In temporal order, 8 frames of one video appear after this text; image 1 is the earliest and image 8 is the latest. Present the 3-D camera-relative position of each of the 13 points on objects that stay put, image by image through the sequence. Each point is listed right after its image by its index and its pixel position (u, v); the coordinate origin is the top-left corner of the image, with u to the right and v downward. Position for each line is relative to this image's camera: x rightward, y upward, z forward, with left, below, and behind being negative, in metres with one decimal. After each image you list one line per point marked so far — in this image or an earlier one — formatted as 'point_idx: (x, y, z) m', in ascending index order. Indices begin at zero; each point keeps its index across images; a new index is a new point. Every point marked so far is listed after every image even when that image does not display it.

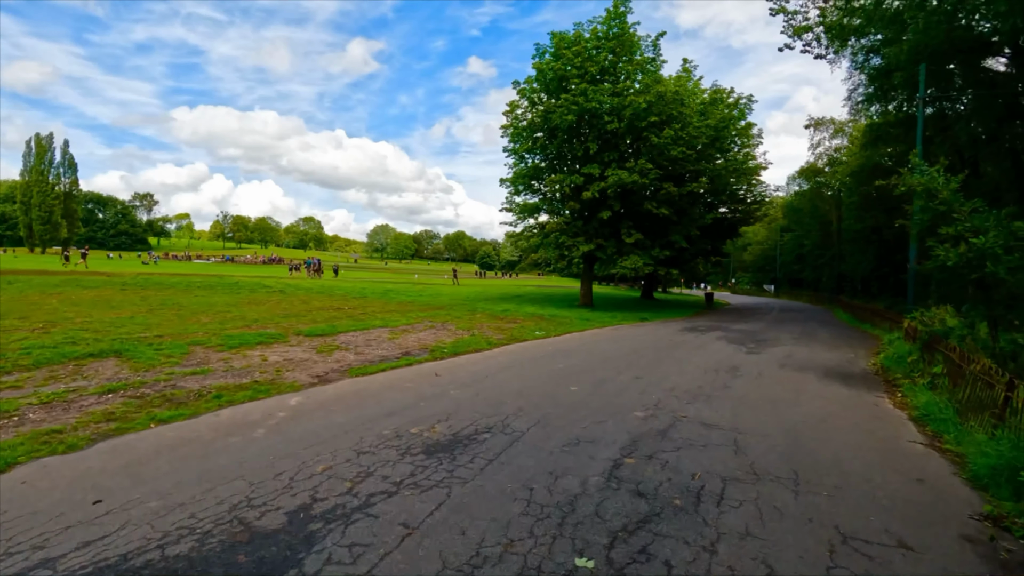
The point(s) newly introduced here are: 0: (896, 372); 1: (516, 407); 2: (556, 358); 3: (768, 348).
0: (+7.1, -1.6, +9.9) m
1: (0.0, -1.5, +6.7) m
2: (+0.9, -1.4, +10.9) m
3: (+6.4, -1.5, +13.3) m
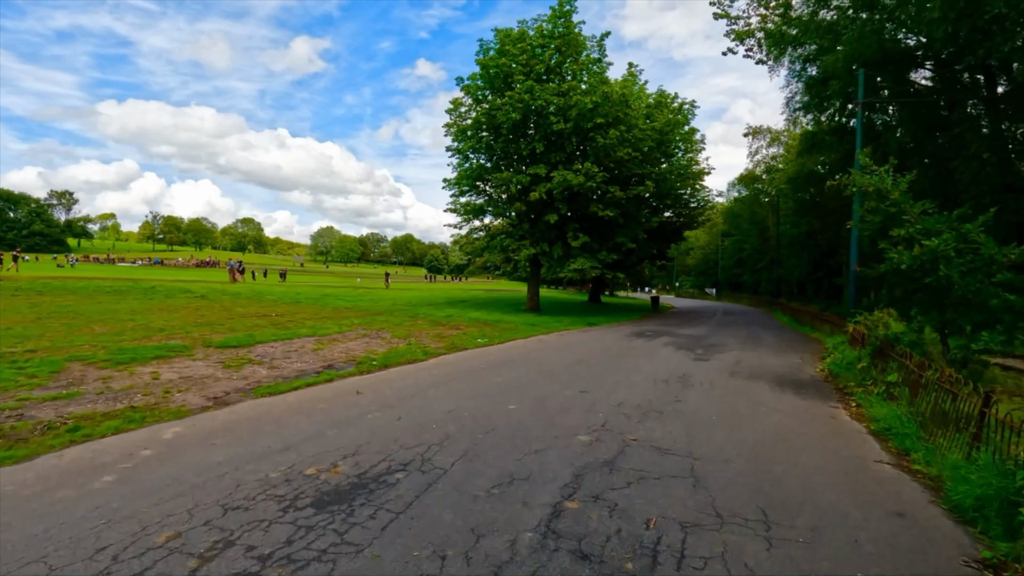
0: (+6.0, -1.6, +9.6) m
1: (-0.7, -1.5, +5.7) m
2: (-0.3, -1.5, +10.0) m
3: (+4.9, -1.6, +12.9) m
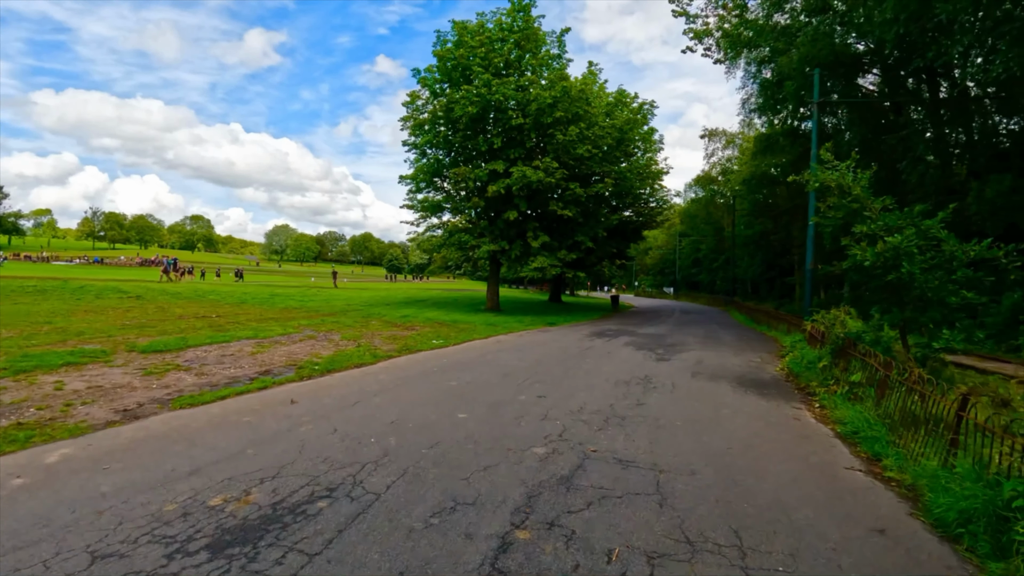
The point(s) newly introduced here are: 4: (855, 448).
0: (+5.2, -1.6, +9.4) m
1: (-1.2, -1.5, +5.1) m
2: (-1.1, -1.5, +9.3) m
3: (+3.9, -1.6, +12.6) m
4: (+3.8, -1.8, +5.9) m
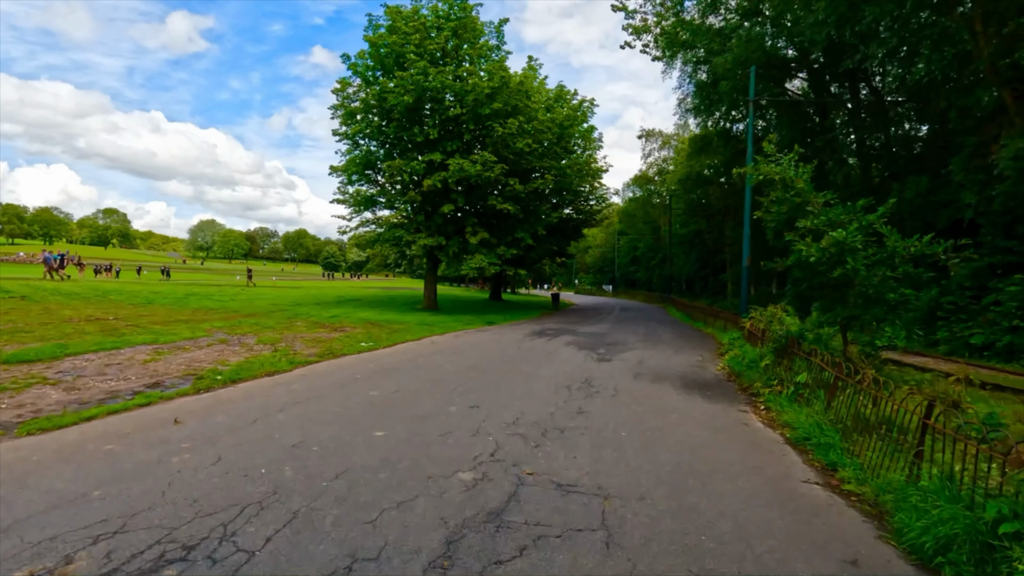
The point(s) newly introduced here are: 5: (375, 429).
0: (+4.1, -1.5, +9.2) m
1: (-1.9, -1.5, +4.1) m
2: (-2.2, -1.4, +8.4) m
3: (+2.4, -1.5, +12.2) m
4: (+3.0, -1.7, +5.5) m
5: (-1.5, -1.5, +5.7) m
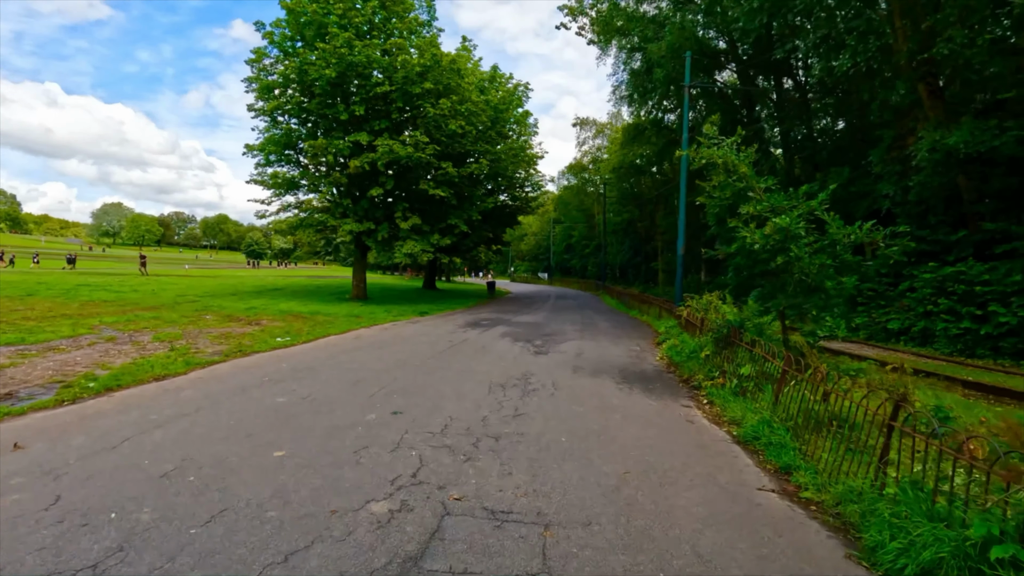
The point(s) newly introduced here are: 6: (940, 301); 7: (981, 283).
0: (+2.9, -1.4, +8.9) m
1: (-2.3, -1.5, +3.2) m
2: (-3.2, -1.3, +7.4) m
3: (+1.0, -1.3, +11.7) m
4: (+2.4, -1.6, +5.1) m
5: (-2.1, -1.4, +4.8) m
6: (+9.6, -0.3, +12.0) m
7: (+10.0, +0.1, +11.4) m
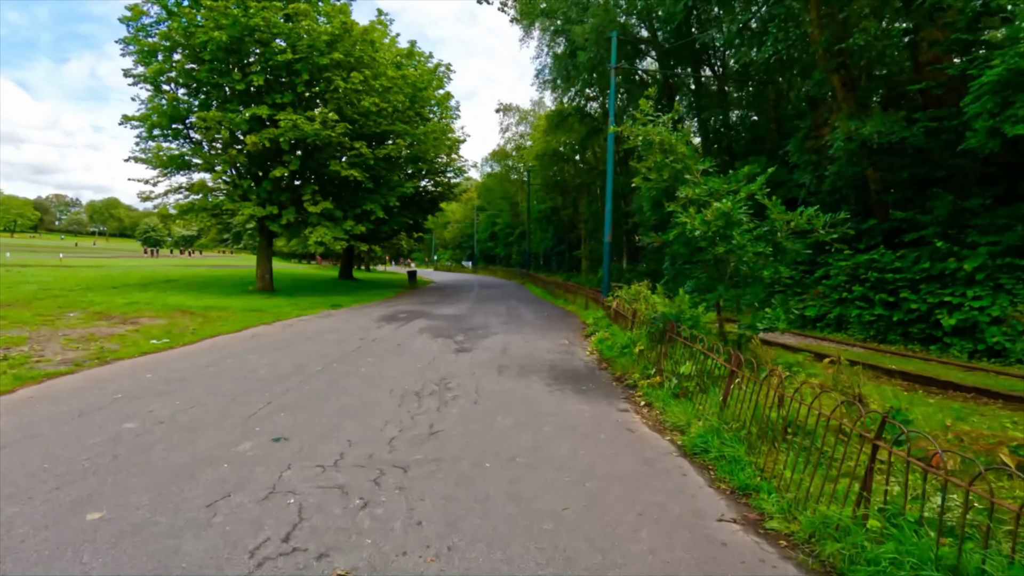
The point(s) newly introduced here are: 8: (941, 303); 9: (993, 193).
0: (+1.7, -1.2, +8.3) m
1: (-2.7, -1.5, +1.9) m
2: (-4.2, -1.3, +5.9) m
3: (-0.7, -1.1, +10.8) m
4: (+1.7, -1.6, +4.5) m
5: (-2.7, -1.4, +3.5) m
6: (+7.9, 0.0, +12.3) m
7: (+8.3, +0.4, +11.7) m
8: (+8.5, -0.3, +10.6) m
9: (+9.7, +1.9, +10.8) m
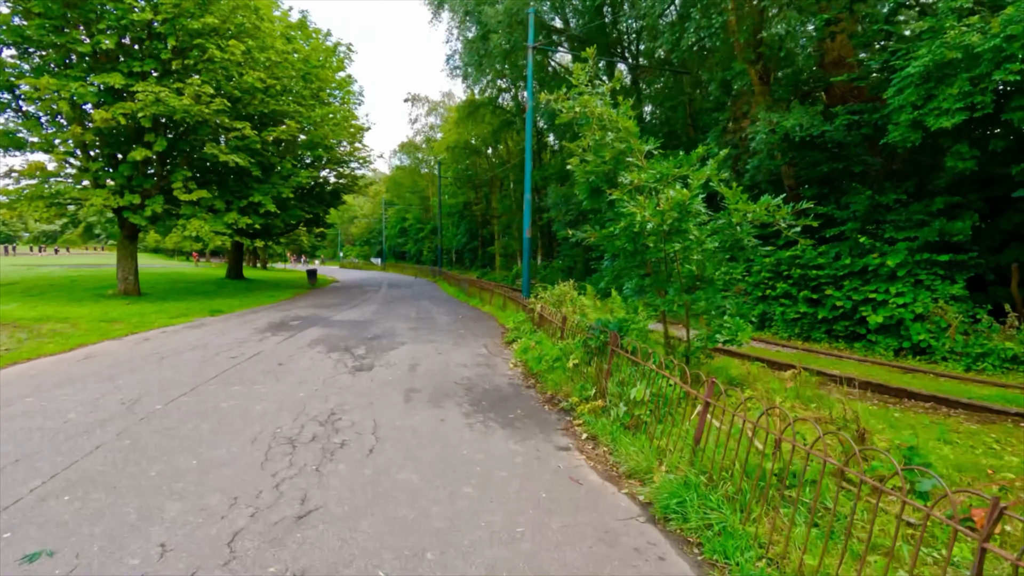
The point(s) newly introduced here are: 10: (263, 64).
0: (+0.5, -1.3, +7.0) m
1: (-2.8, -1.6, 0.0) m
2: (-4.9, -1.4, +3.8) m
3: (-2.2, -1.1, +9.1) m
4: (+1.1, -1.6, +3.3) m
5: (-3.1, -1.5, +1.6) m
6: (+5.9, +0.1, +12.0) m
7: (+6.5, +0.5, +11.5) m
8: (+6.9, -0.2, +10.4) m
9: (+8.0, +2.0, +10.8) m
10: (-8.7, +7.9, +19.0) m
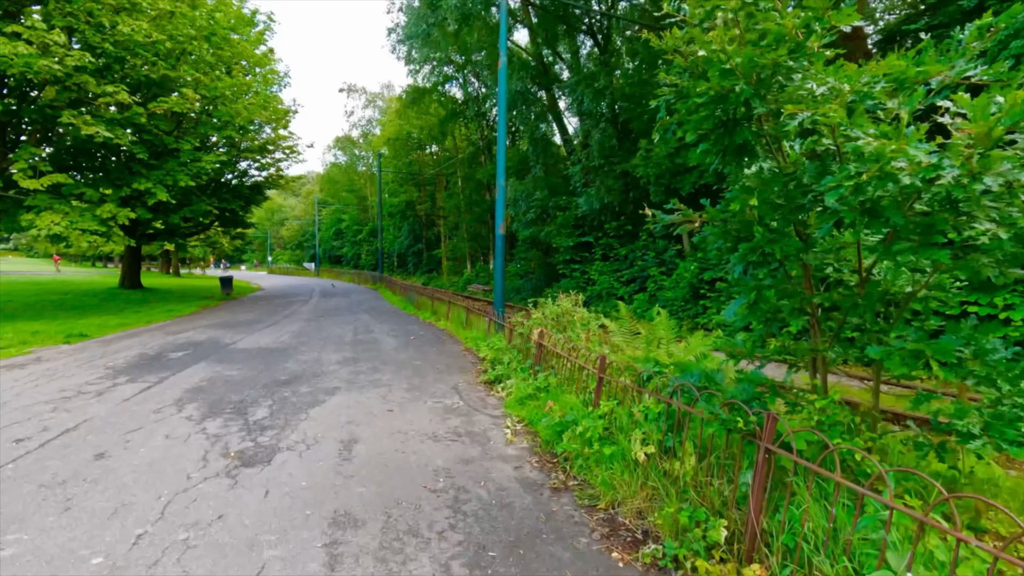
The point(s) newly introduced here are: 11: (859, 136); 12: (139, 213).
0: (+0.7, -1.4, +3.9) m
1: (-1.9, -1.8, -3.4) m
2: (-4.3, -1.6, +0.1) m
3: (-2.3, -1.4, +5.7) m
4: (+1.7, -1.8, +0.2) m
5: (-2.3, -1.7, -1.9) m
6: (+5.5, -0.1, +9.4) m
7: (+6.1, +0.3, +9.0) m
8: (+6.6, -0.4, +8.0) m
9: (+7.6, +1.9, +8.4) m
10: (-10.0, +7.6, +14.8) m
11: (+1.5, +0.7, +2.3) m
12: (-10.9, +2.2, +15.7) m
